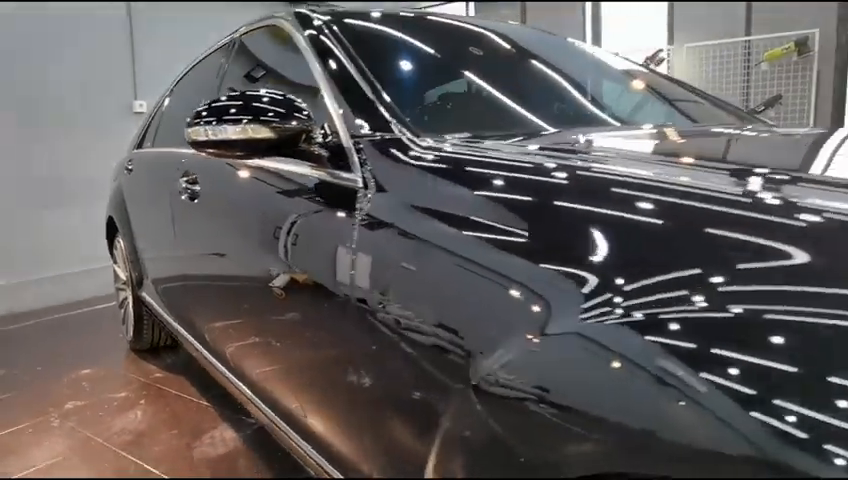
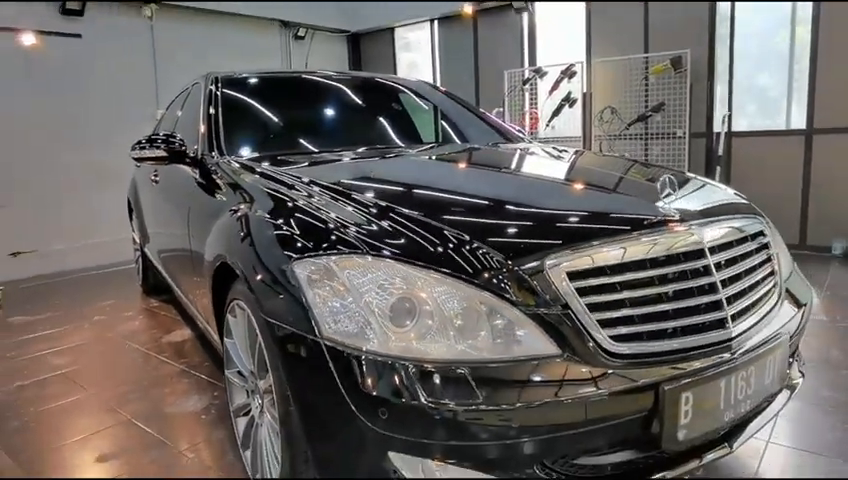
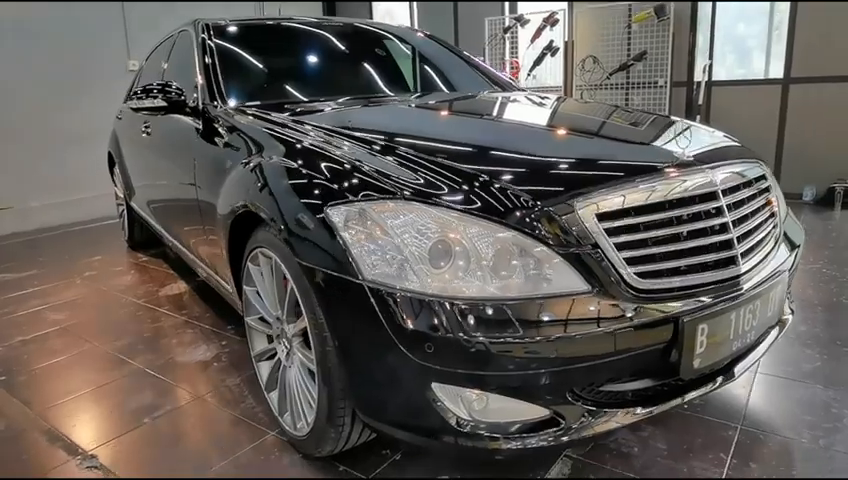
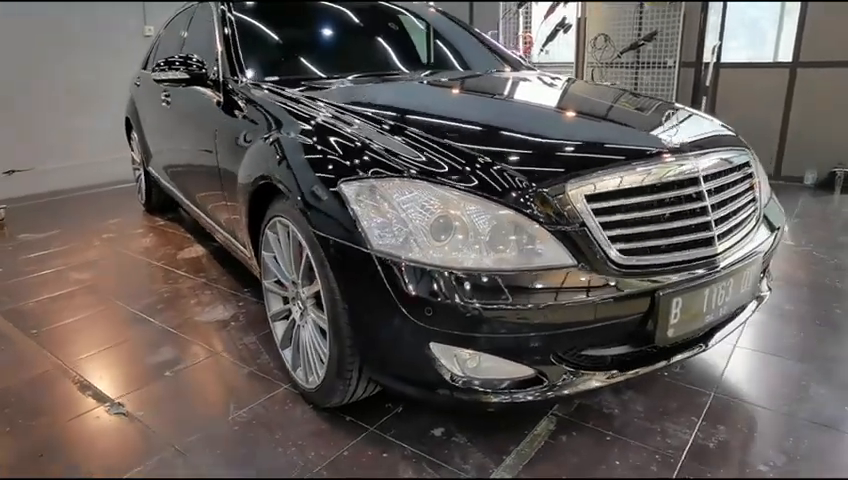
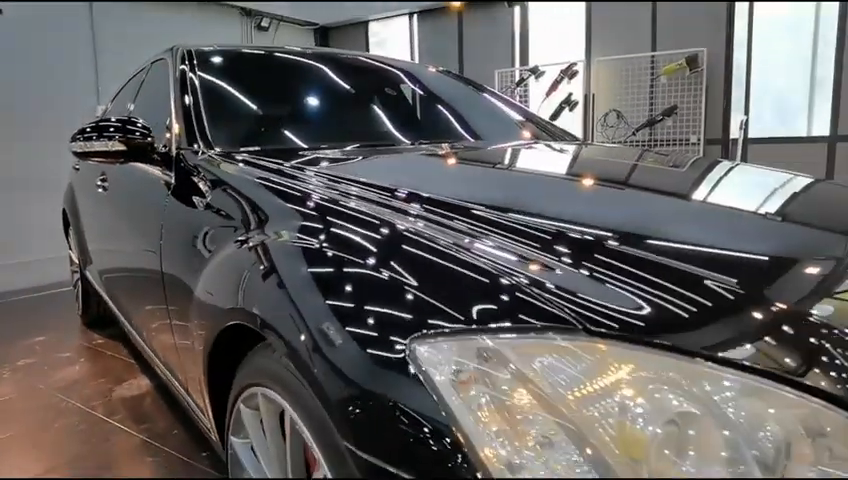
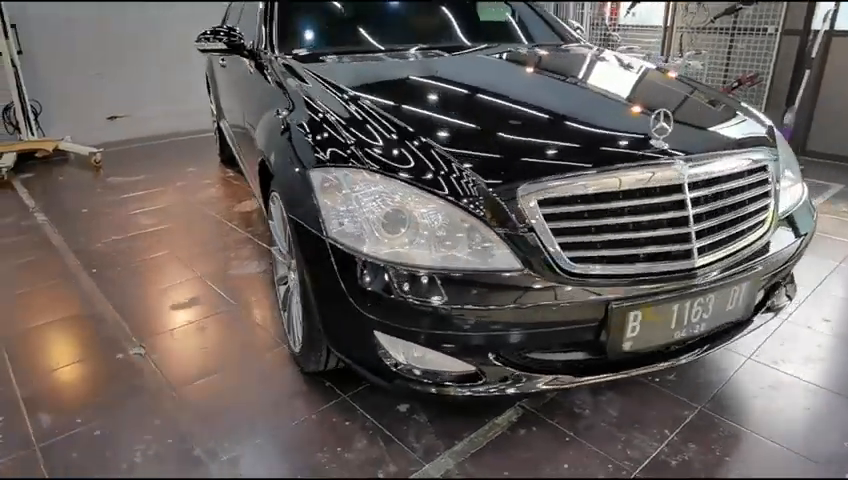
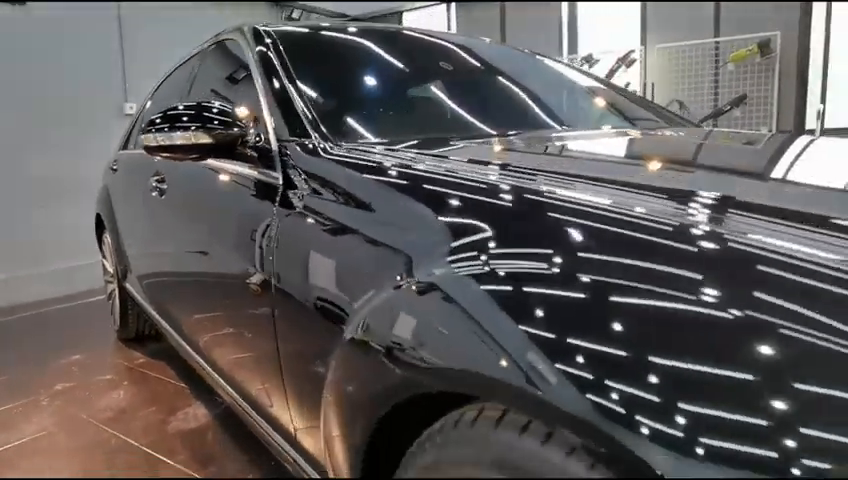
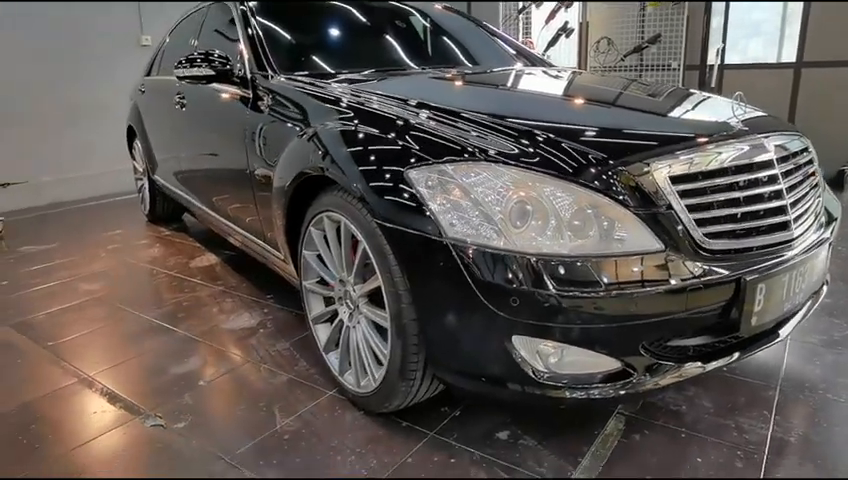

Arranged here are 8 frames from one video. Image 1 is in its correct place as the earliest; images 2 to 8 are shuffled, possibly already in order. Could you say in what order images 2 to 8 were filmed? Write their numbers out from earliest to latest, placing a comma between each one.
7, 5, 2, 3, 8, 4, 6
